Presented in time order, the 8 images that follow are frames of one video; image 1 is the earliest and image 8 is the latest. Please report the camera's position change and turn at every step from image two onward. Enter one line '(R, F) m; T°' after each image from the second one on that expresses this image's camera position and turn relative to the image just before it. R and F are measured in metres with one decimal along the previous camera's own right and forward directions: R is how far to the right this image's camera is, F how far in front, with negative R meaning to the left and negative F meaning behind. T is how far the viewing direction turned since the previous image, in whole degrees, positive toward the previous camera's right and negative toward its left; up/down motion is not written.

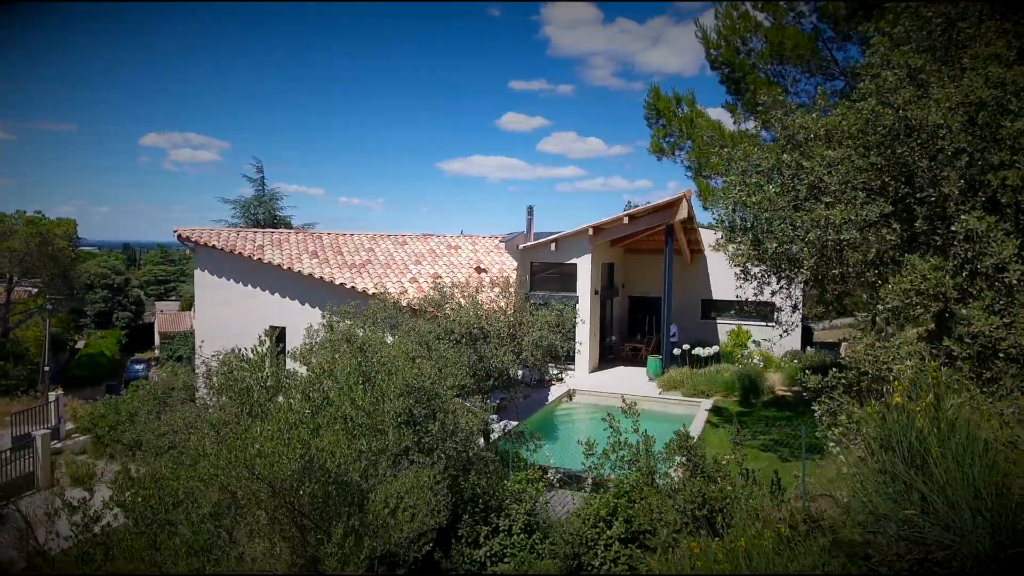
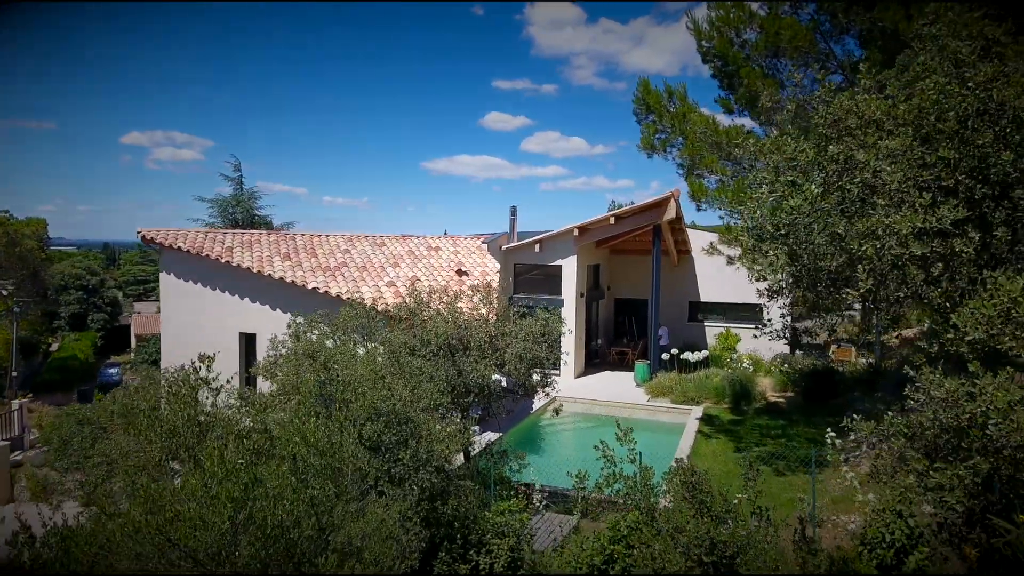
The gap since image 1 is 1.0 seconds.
(0.0, +0.6) m; +1°
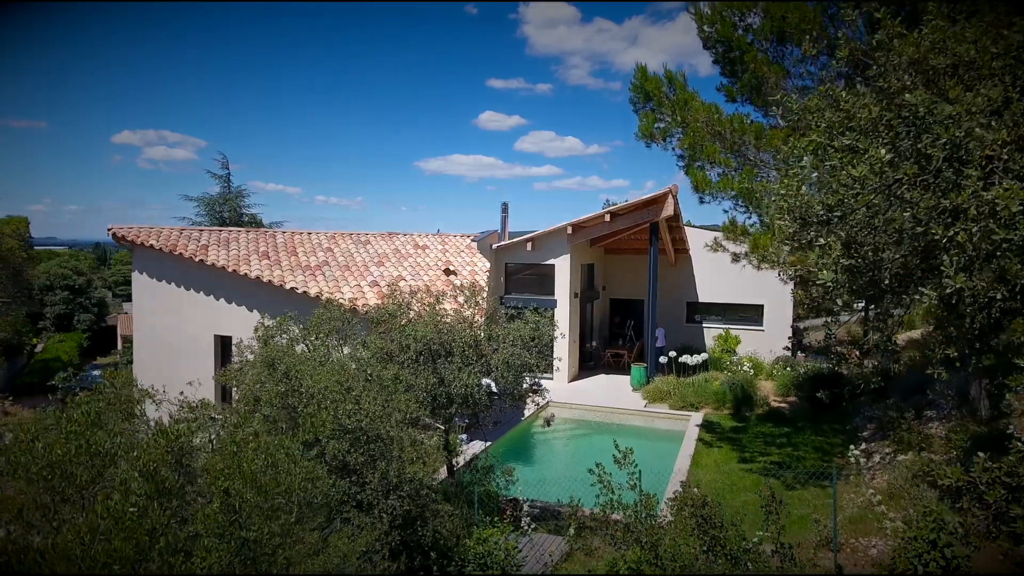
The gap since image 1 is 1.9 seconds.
(+0.1, +0.6) m; +1°
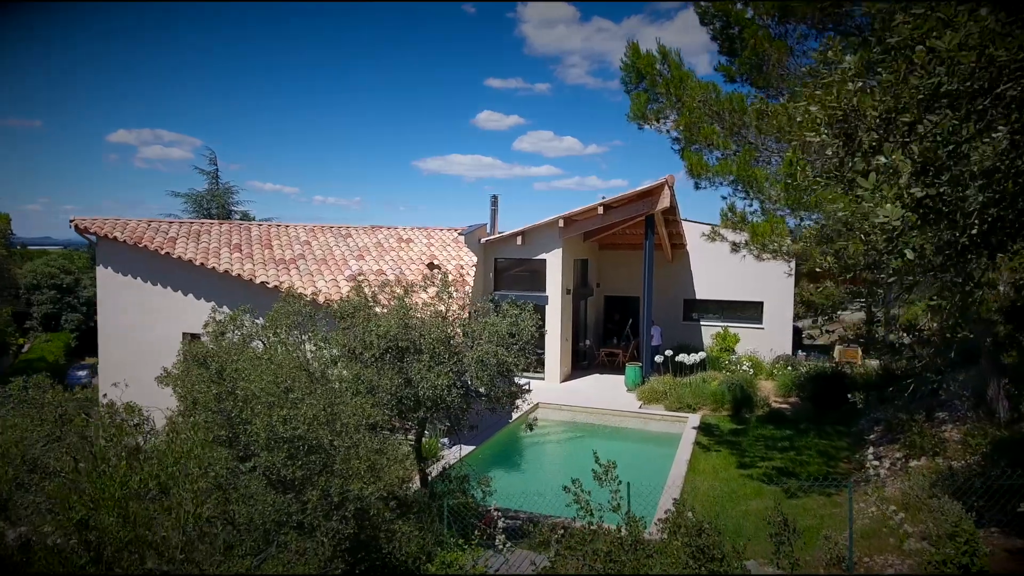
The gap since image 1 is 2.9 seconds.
(+0.2, +0.6) m; 0°
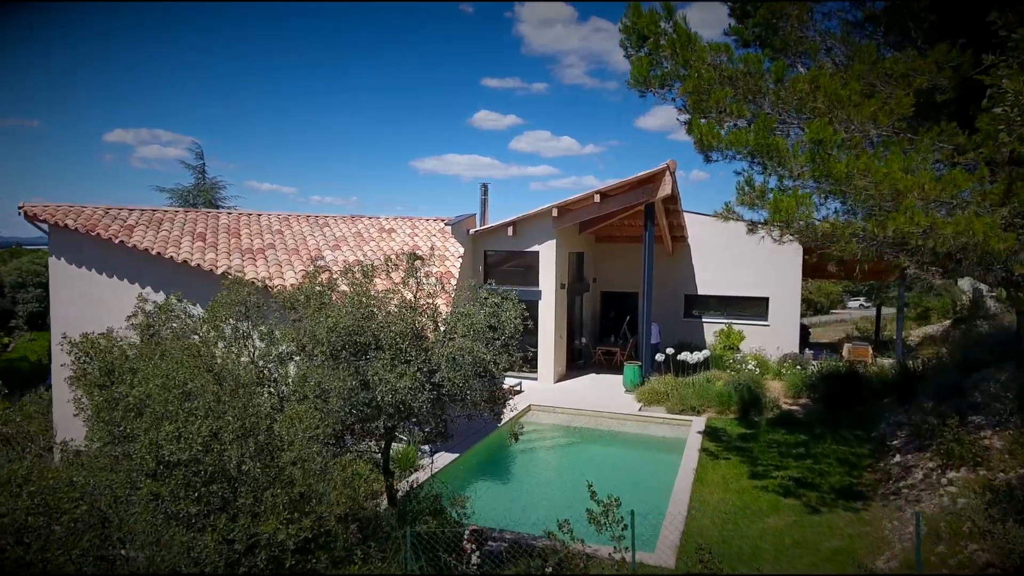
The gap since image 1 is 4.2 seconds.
(+0.1, +0.9) m; 0°
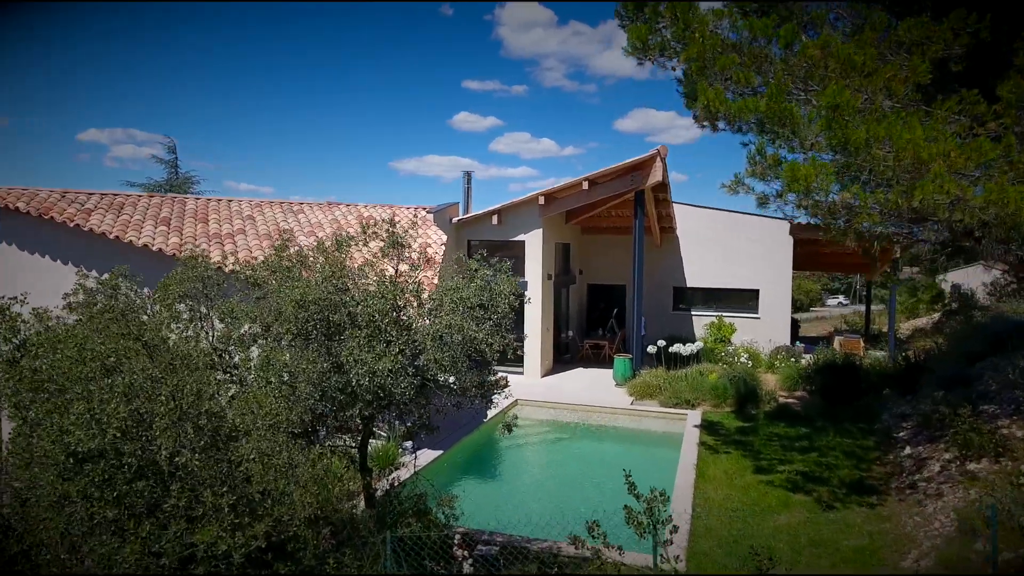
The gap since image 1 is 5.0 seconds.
(-0.1, +0.6) m; +2°
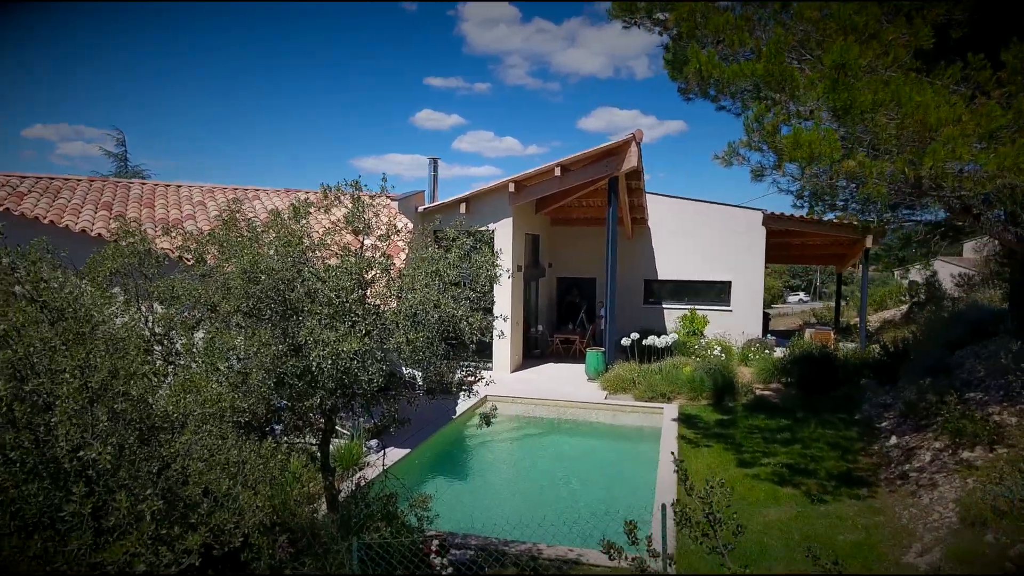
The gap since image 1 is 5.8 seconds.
(-0.1, +0.5) m; +3°
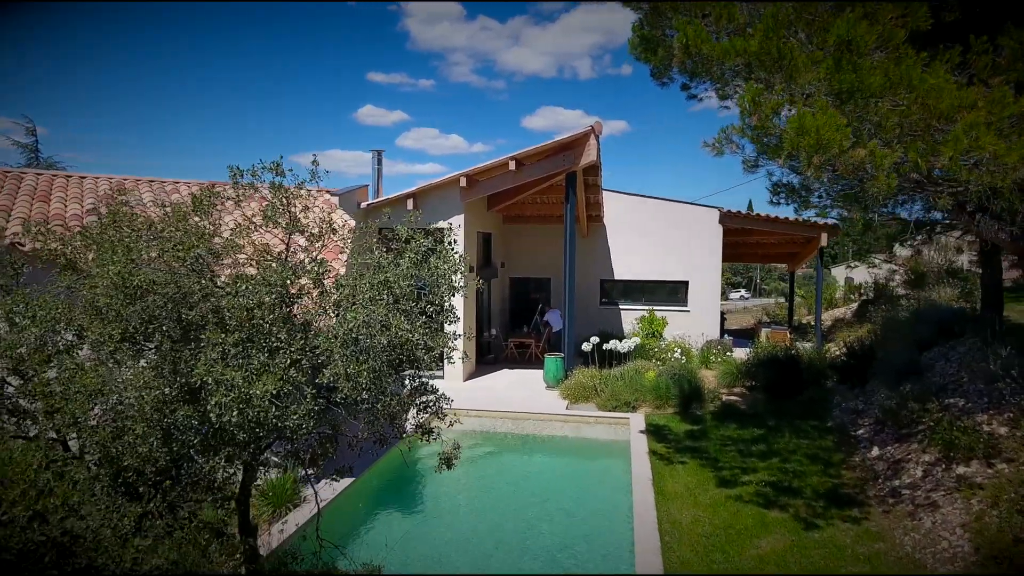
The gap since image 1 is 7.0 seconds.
(-0.1, +0.8) m; +5°
